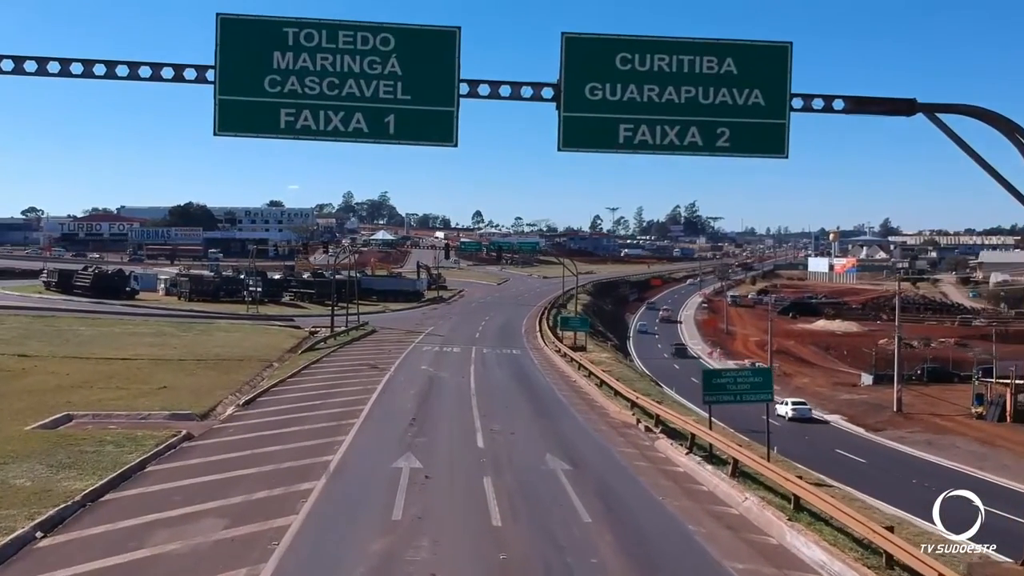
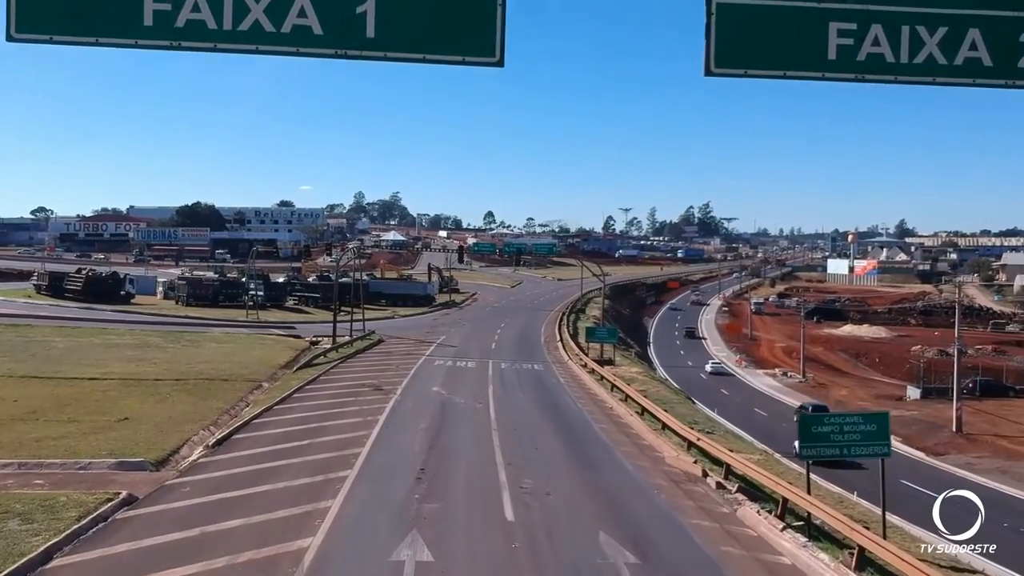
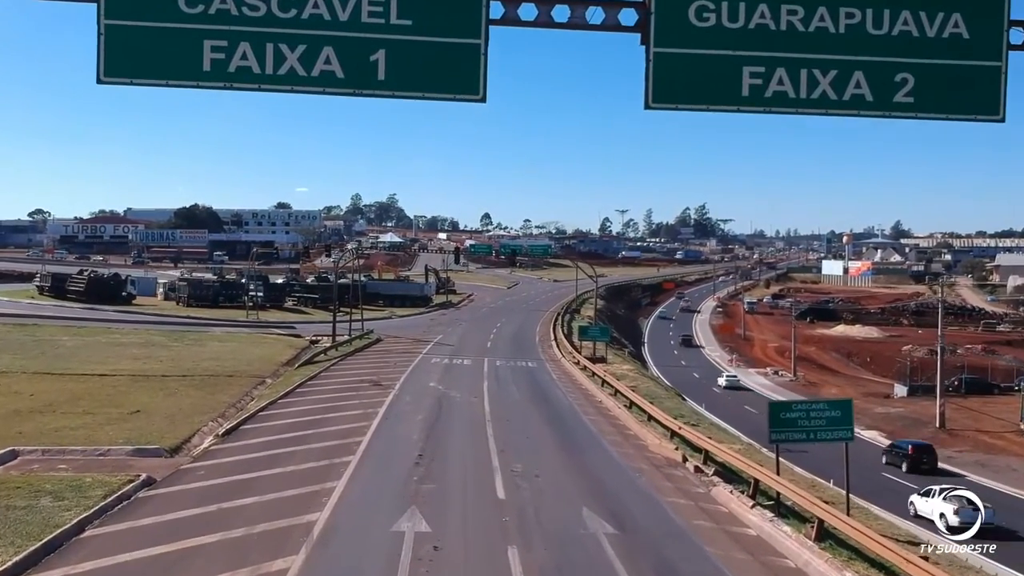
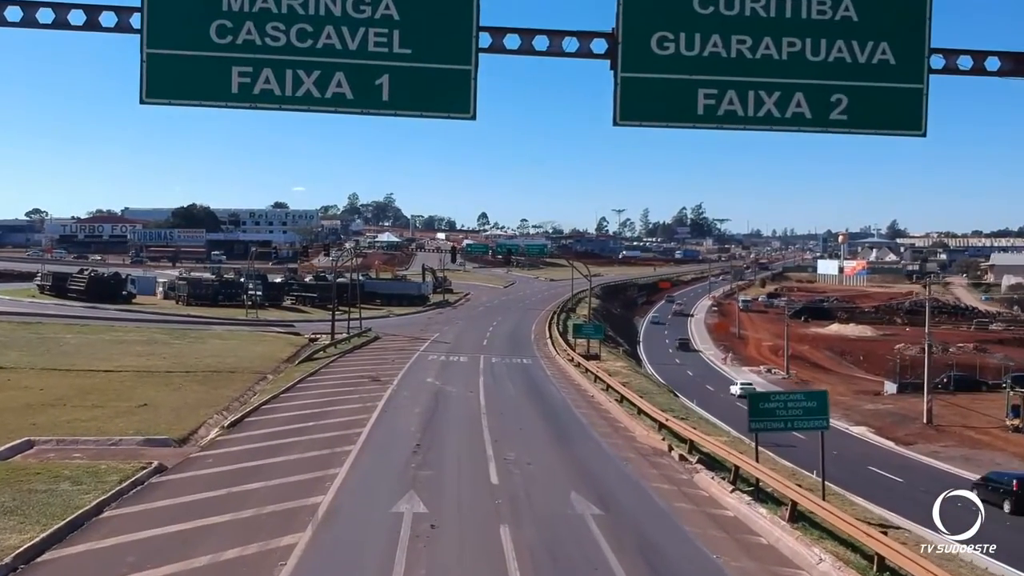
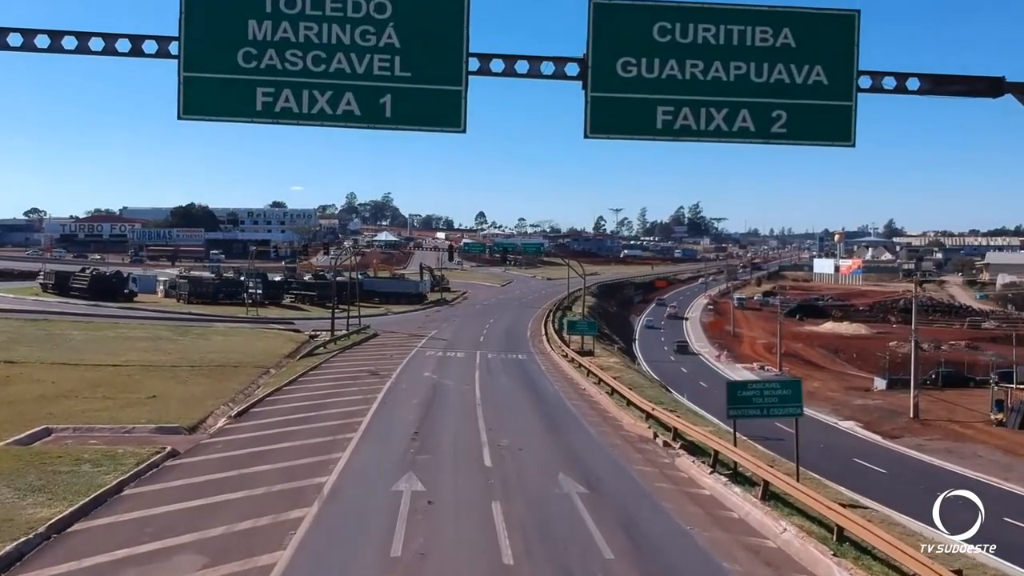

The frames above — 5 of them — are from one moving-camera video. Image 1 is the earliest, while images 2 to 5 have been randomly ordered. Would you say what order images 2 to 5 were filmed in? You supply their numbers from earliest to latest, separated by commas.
5, 4, 3, 2
